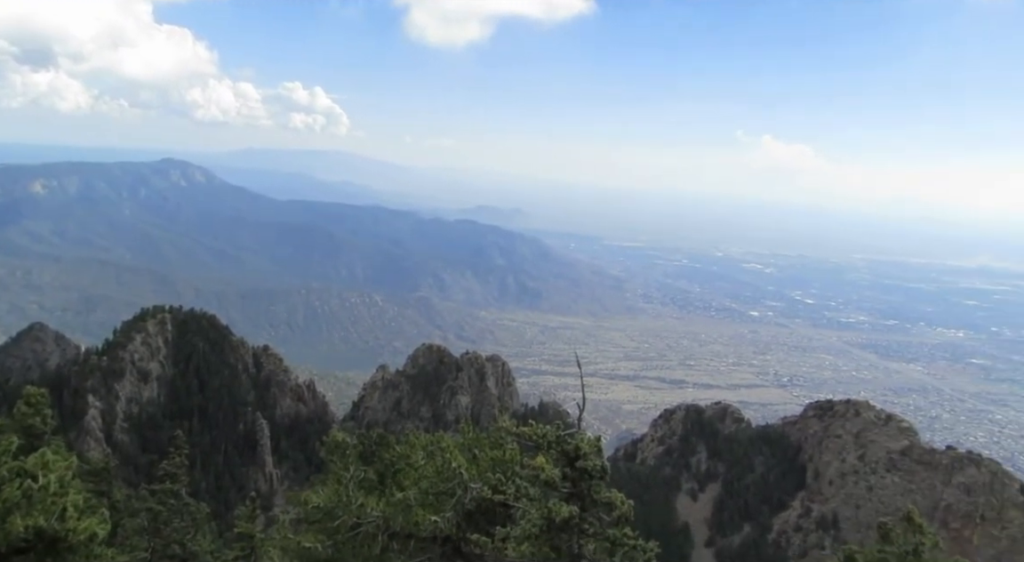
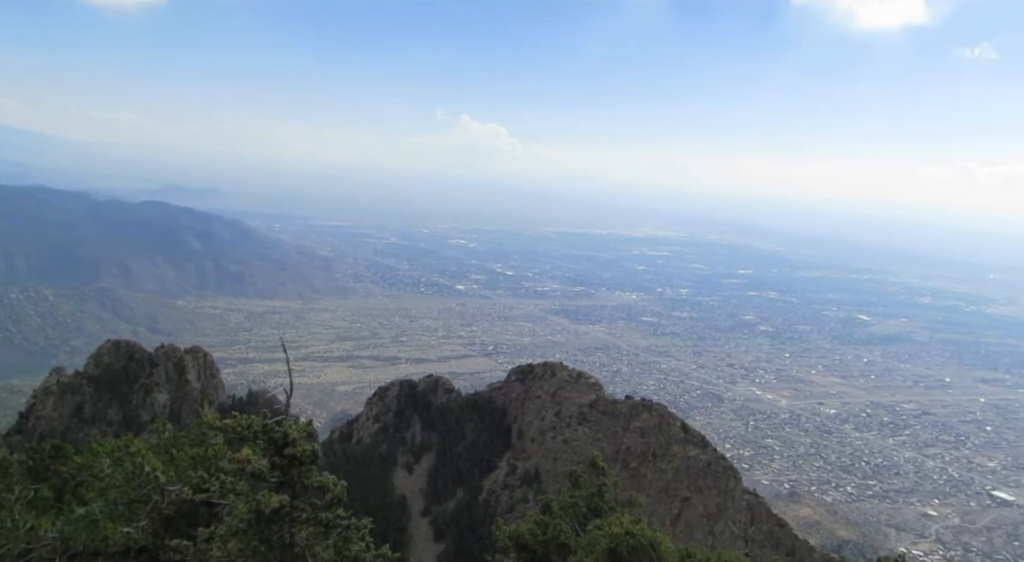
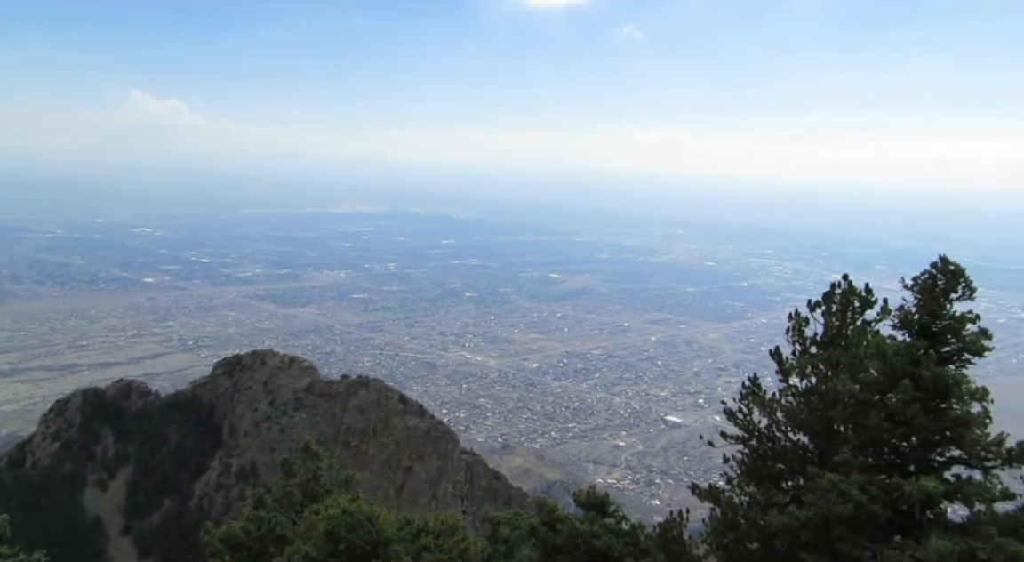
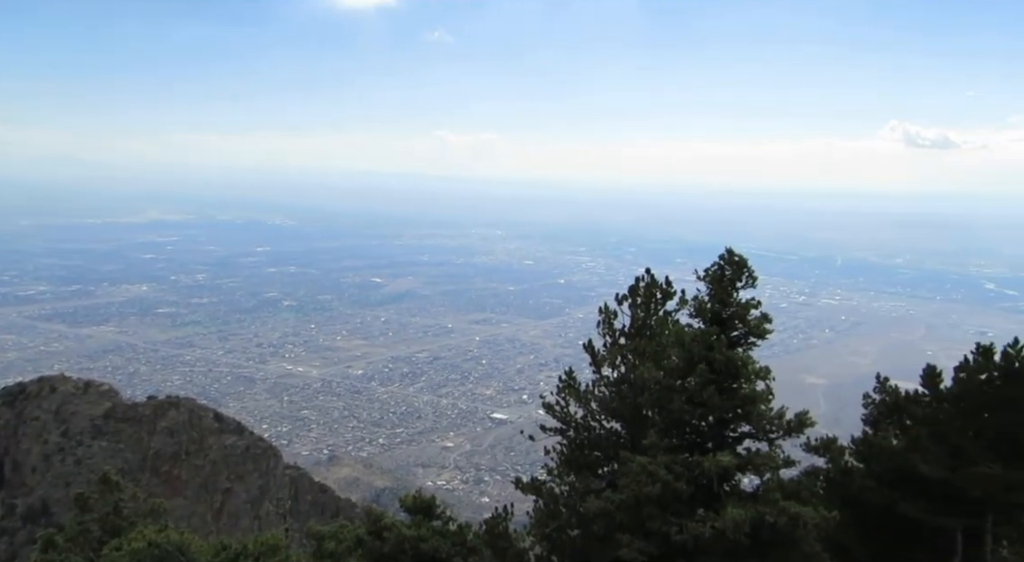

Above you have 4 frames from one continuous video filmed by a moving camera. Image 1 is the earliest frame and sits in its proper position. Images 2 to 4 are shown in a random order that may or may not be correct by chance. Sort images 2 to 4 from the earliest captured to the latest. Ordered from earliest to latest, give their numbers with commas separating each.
2, 3, 4
